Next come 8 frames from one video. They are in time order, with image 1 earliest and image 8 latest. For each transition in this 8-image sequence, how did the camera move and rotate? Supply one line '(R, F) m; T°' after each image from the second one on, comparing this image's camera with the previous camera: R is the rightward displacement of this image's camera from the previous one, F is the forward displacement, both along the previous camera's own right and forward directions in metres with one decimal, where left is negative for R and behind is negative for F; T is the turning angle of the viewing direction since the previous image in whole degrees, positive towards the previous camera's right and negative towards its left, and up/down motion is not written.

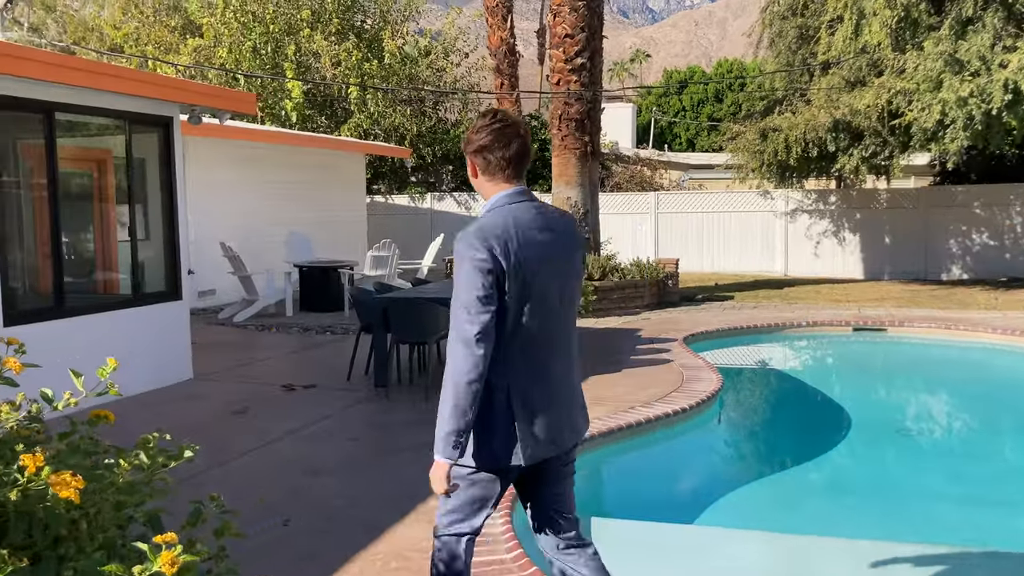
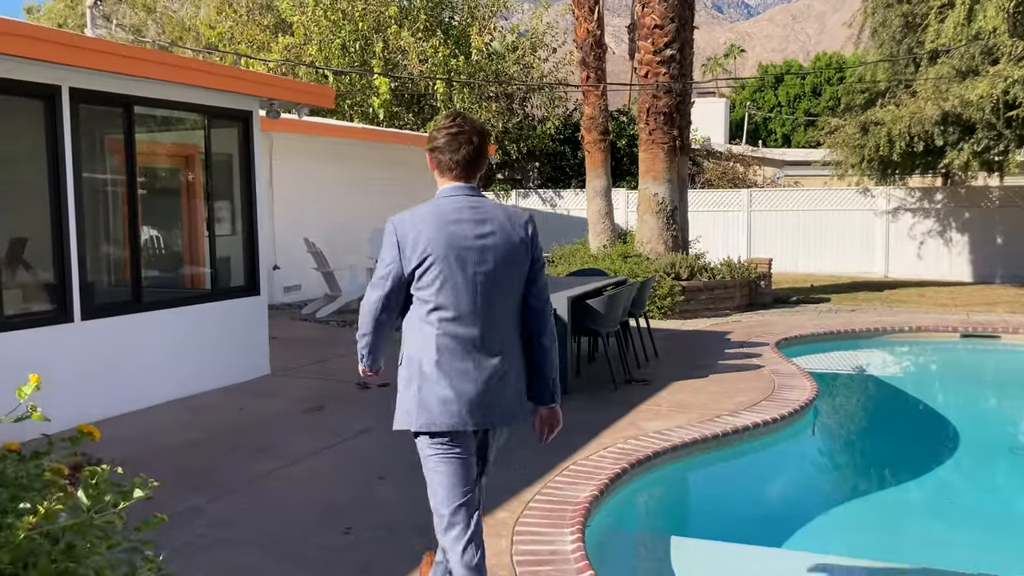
(+0.1, +0.3) m; -5°
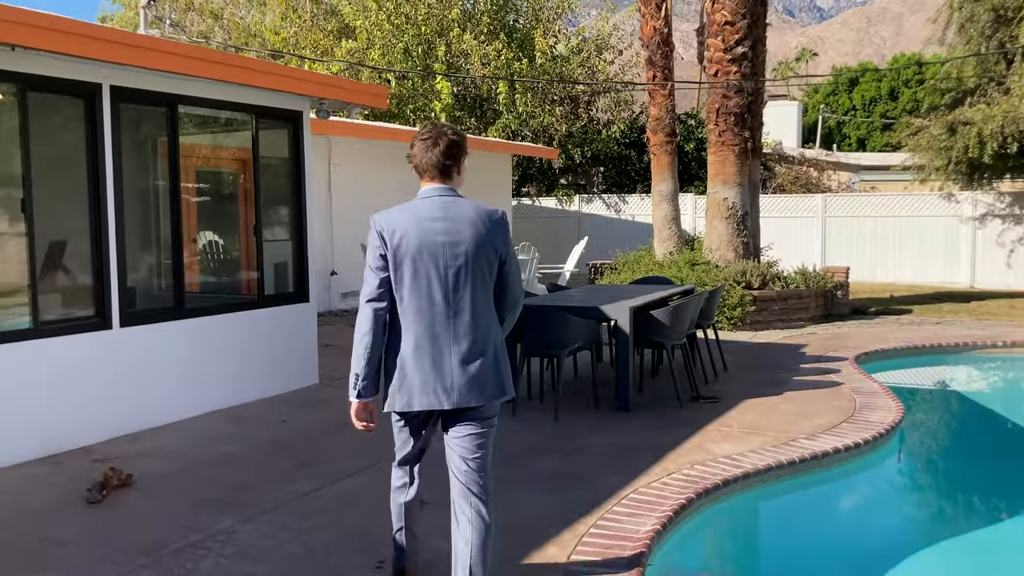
(0.0, +0.4) m; -4°
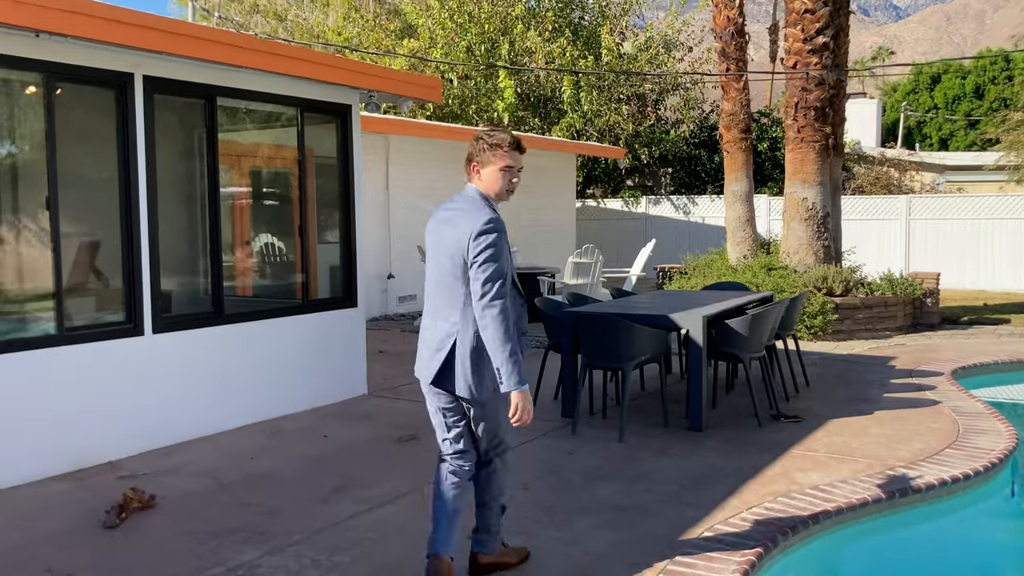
(0.0, +0.5) m; -4°
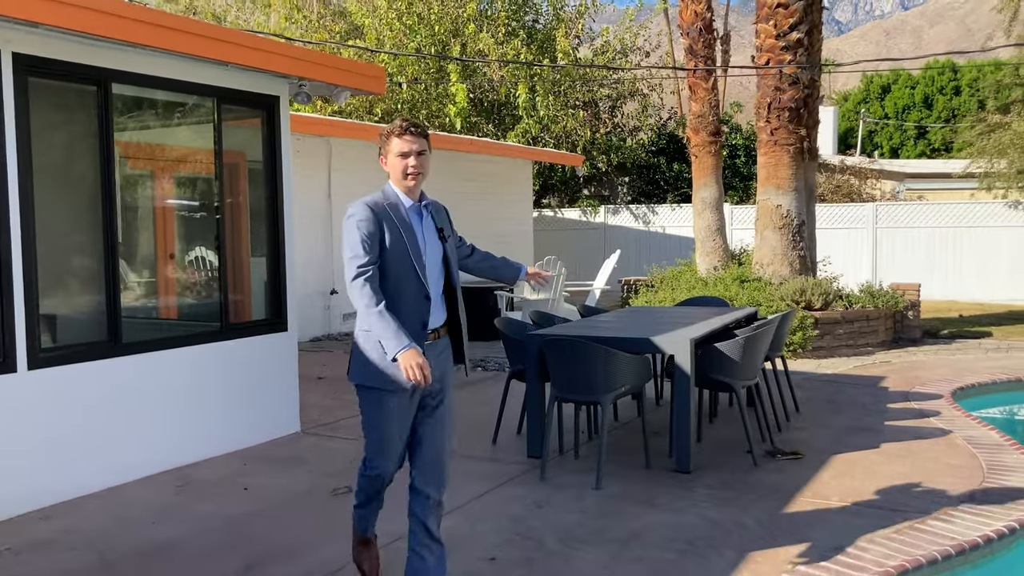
(0.0, +0.9) m; +3°
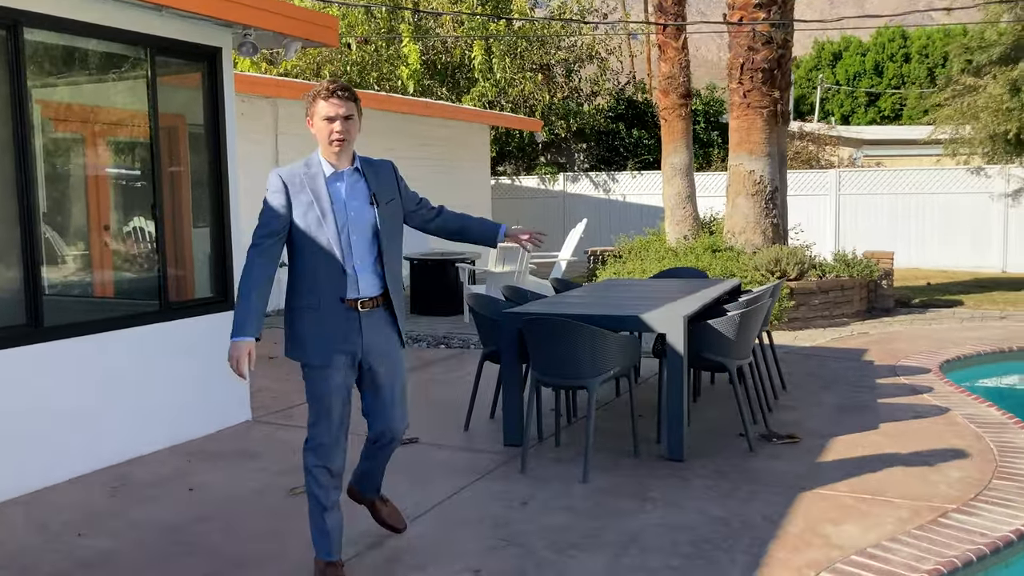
(-0.1, +0.5) m; +3°
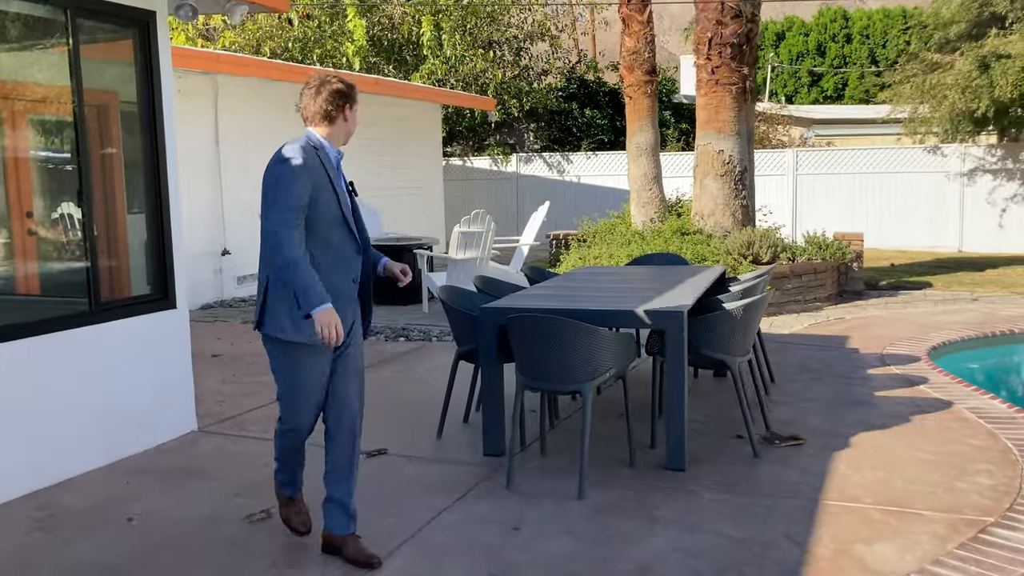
(-0.2, +0.5) m; +4°
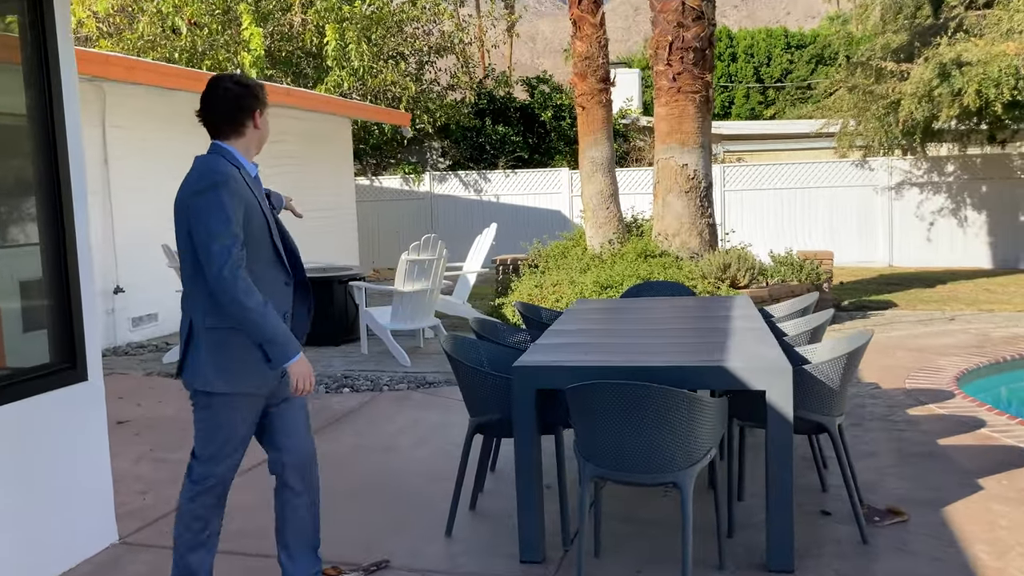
(-0.6, +1.1) m; +7°
